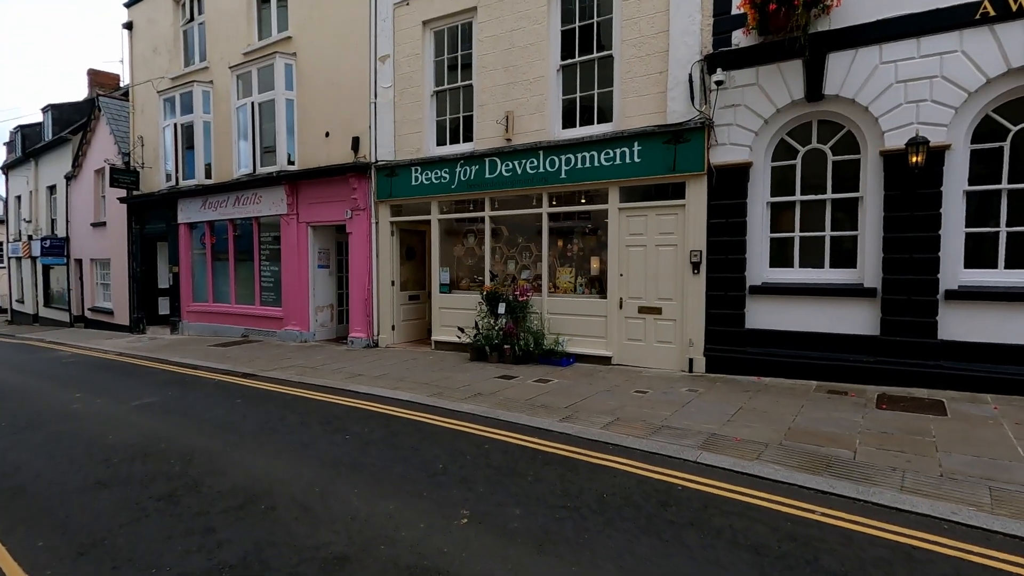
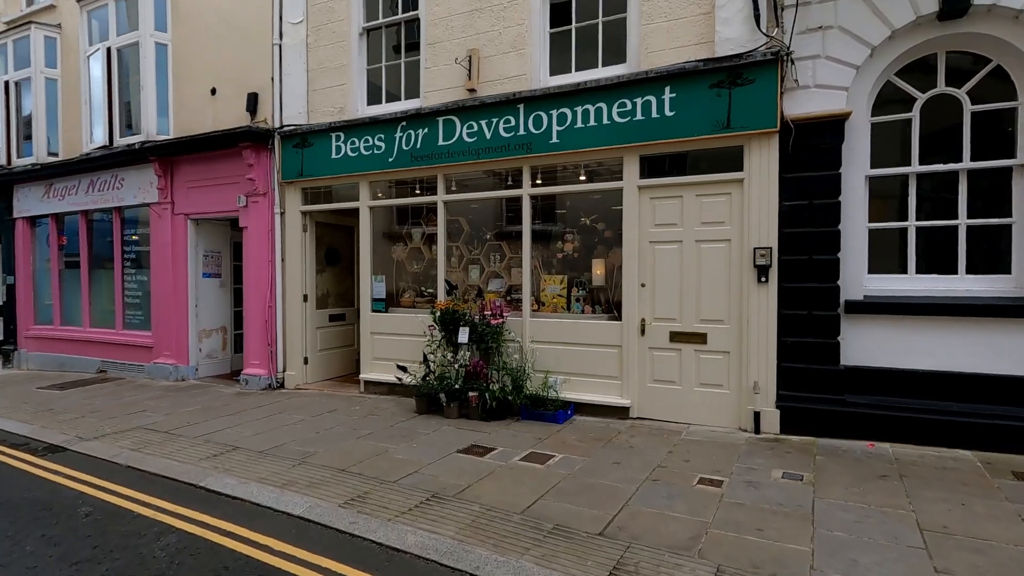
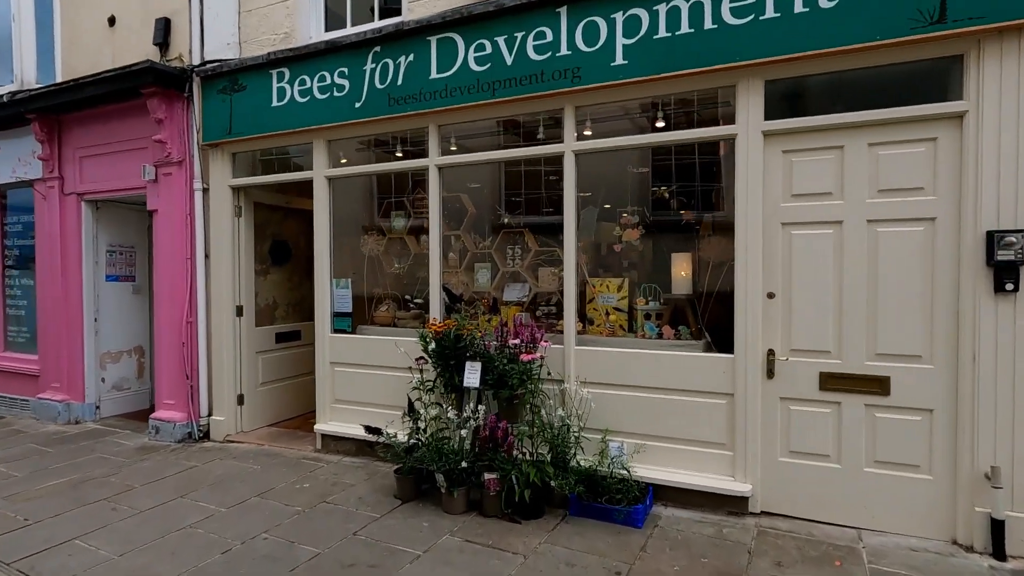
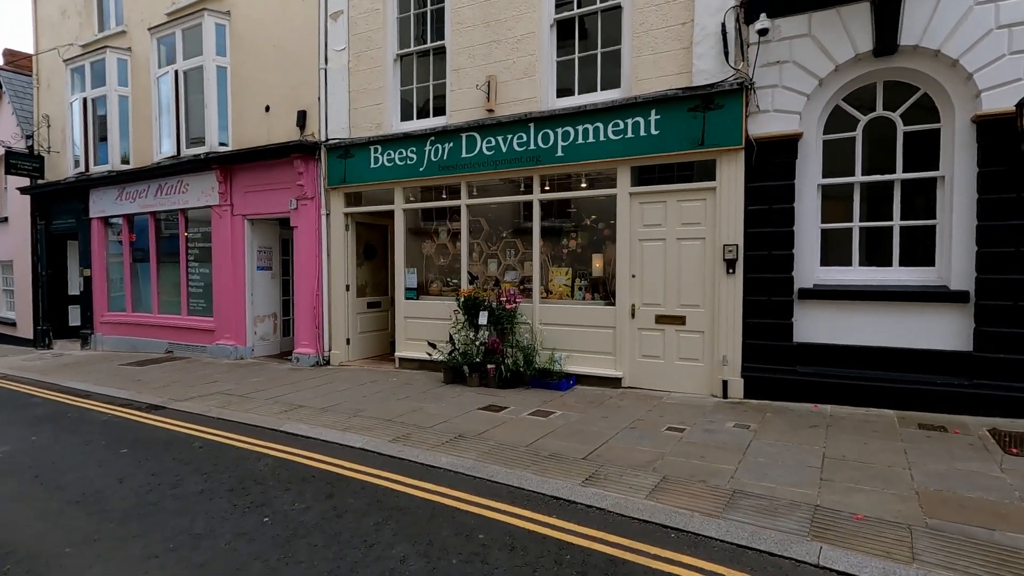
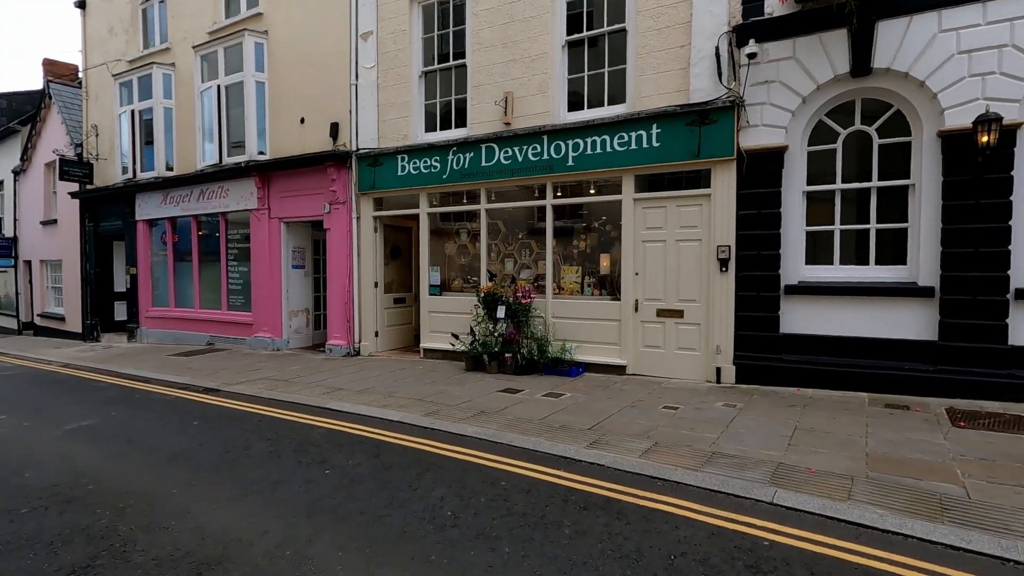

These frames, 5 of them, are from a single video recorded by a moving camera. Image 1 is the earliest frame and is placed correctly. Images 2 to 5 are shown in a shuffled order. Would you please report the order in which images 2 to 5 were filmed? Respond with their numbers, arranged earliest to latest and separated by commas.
5, 4, 2, 3
